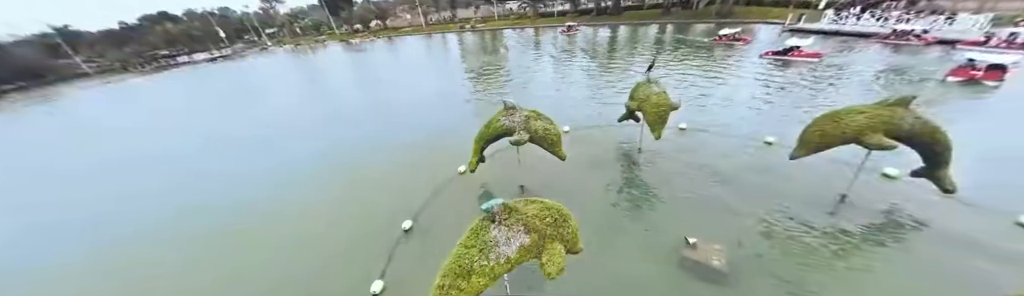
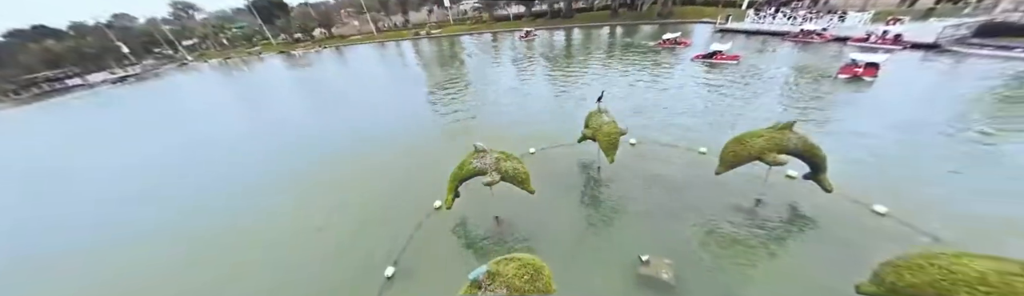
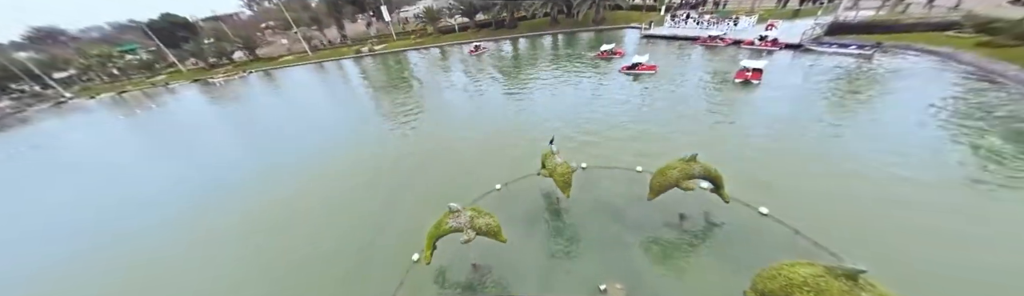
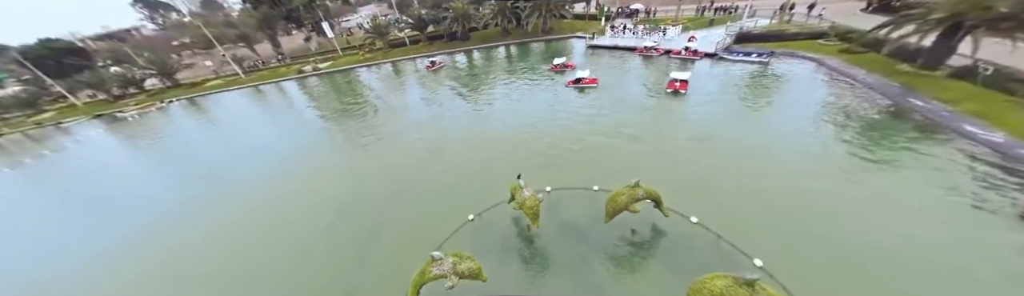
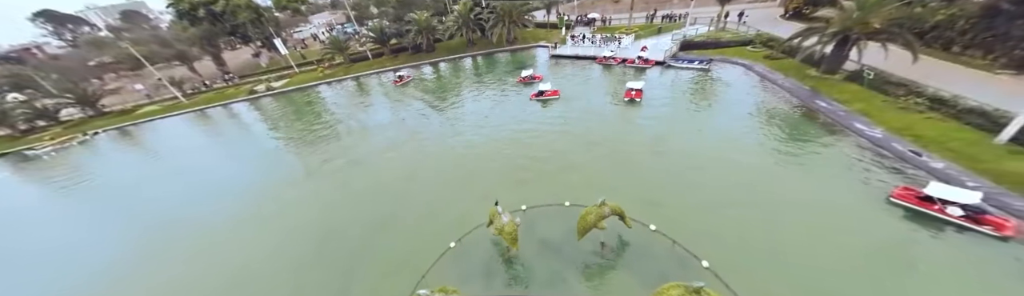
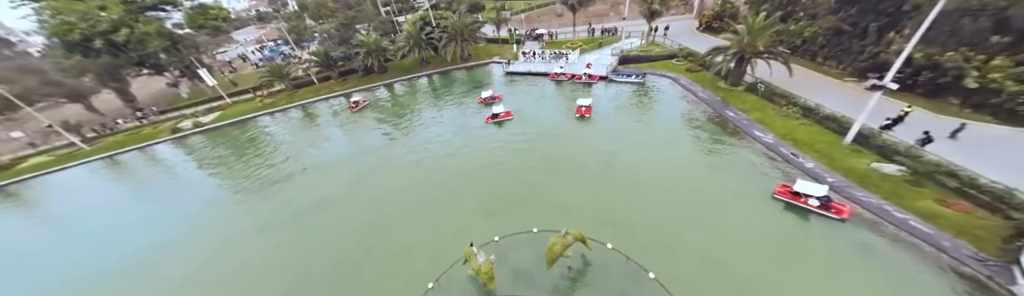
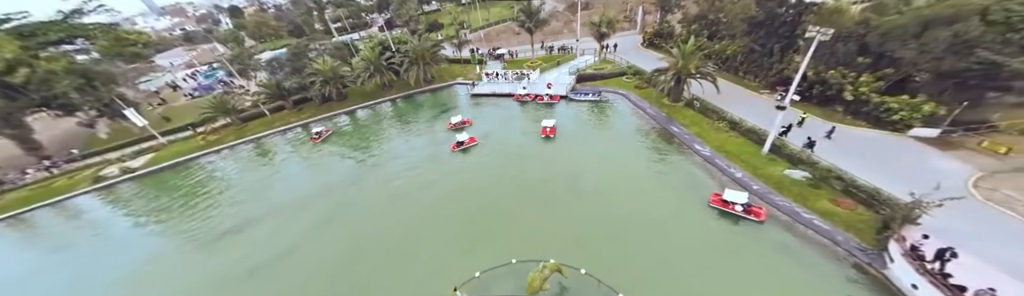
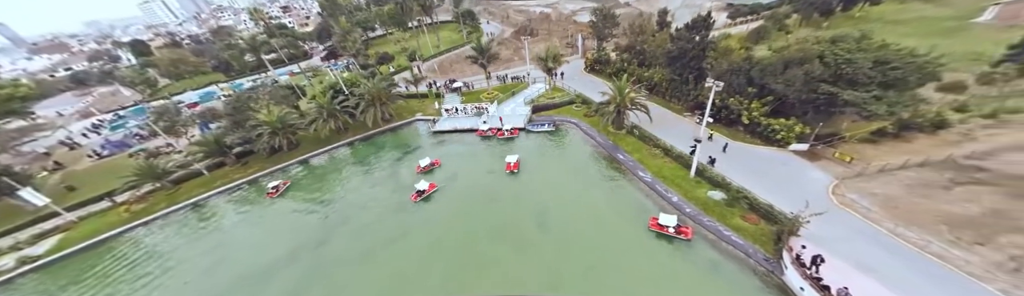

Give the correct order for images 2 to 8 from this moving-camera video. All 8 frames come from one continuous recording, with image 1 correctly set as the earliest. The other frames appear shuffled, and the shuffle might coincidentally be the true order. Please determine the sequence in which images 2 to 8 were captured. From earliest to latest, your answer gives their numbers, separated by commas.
2, 3, 4, 5, 6, 7, 8
